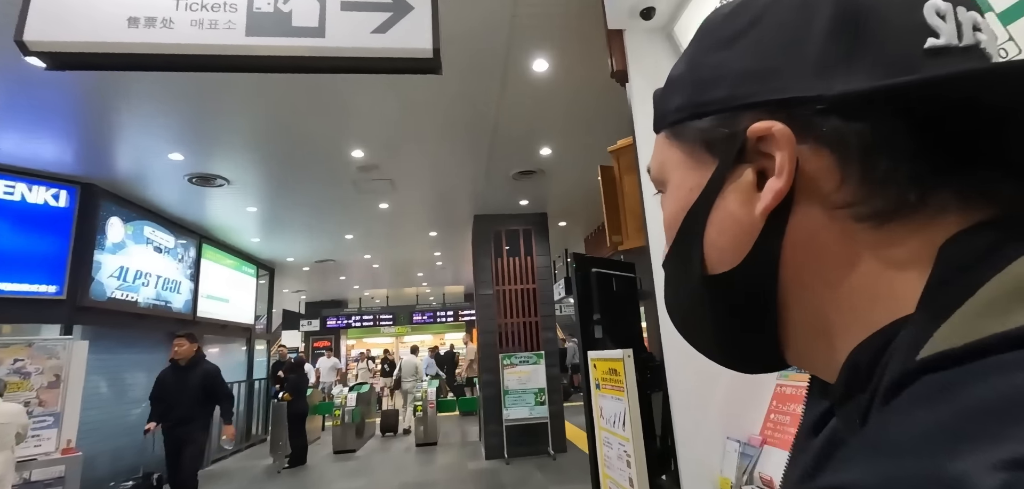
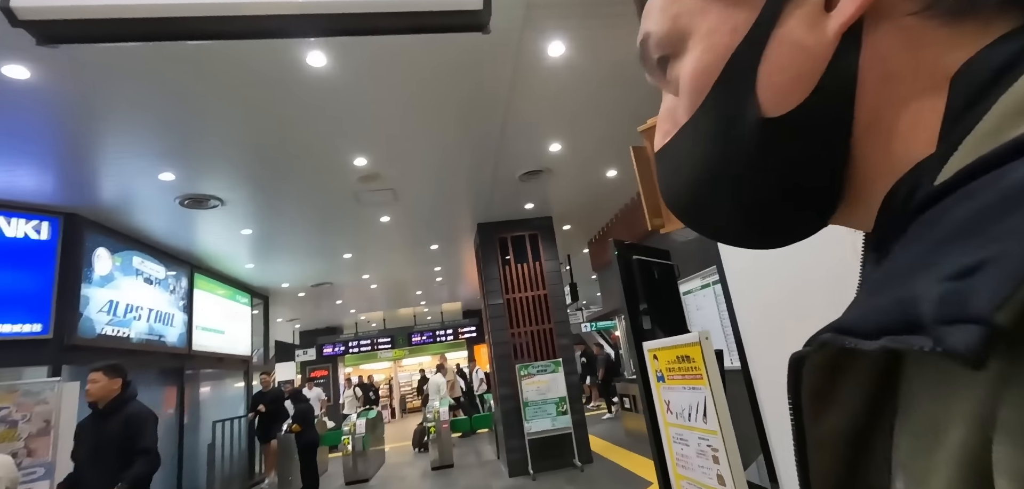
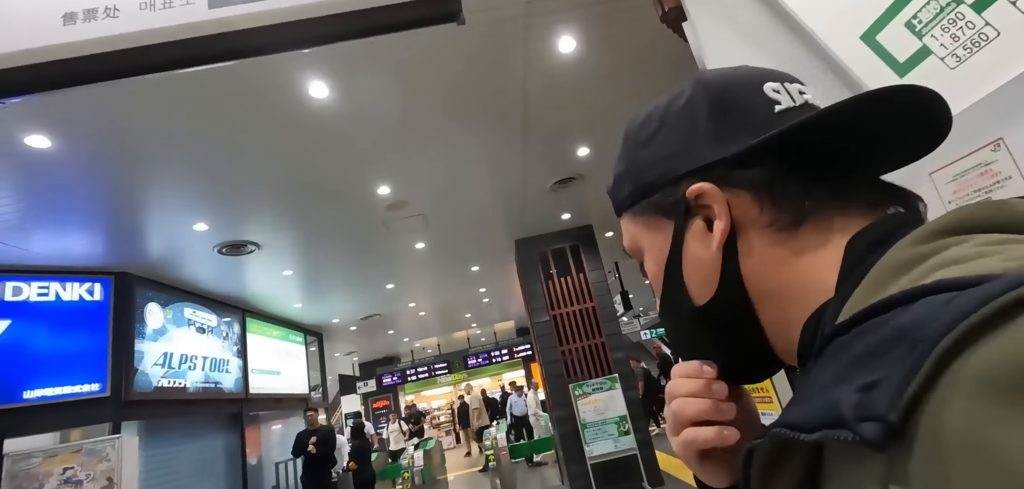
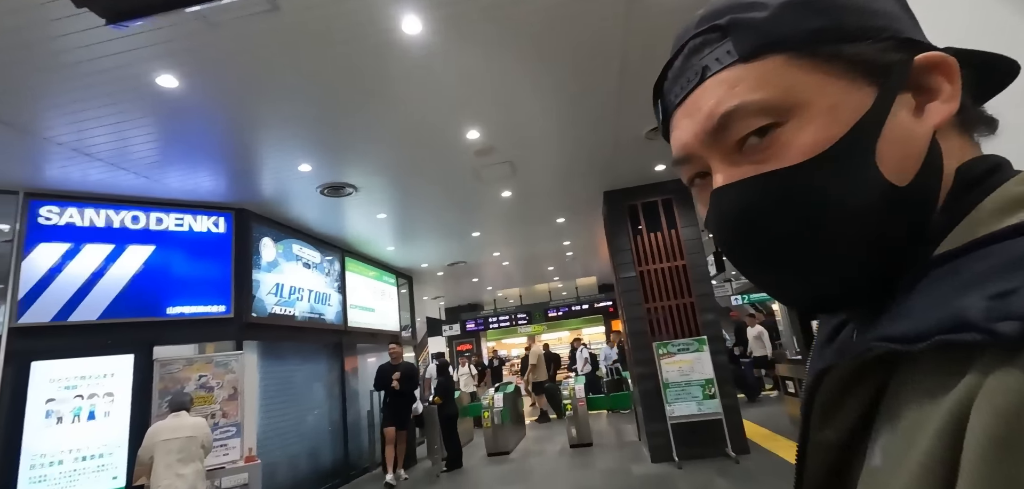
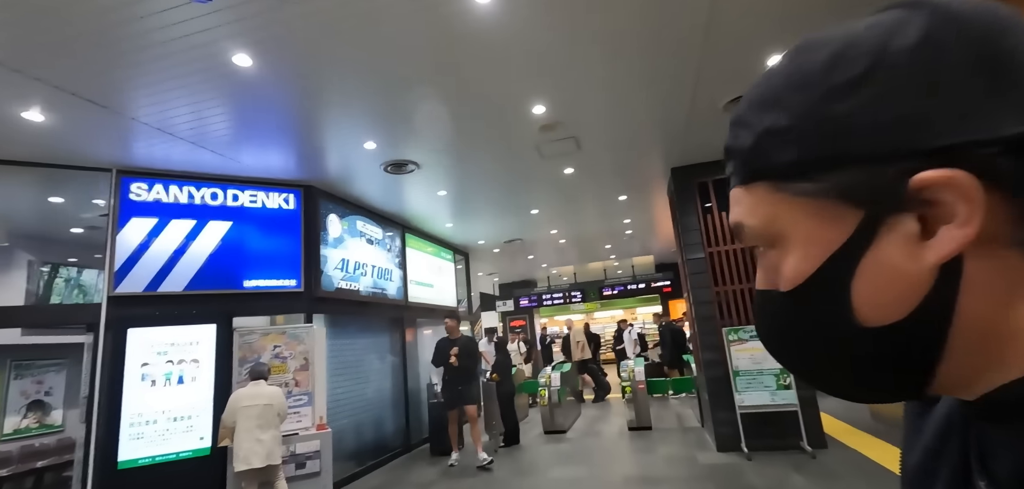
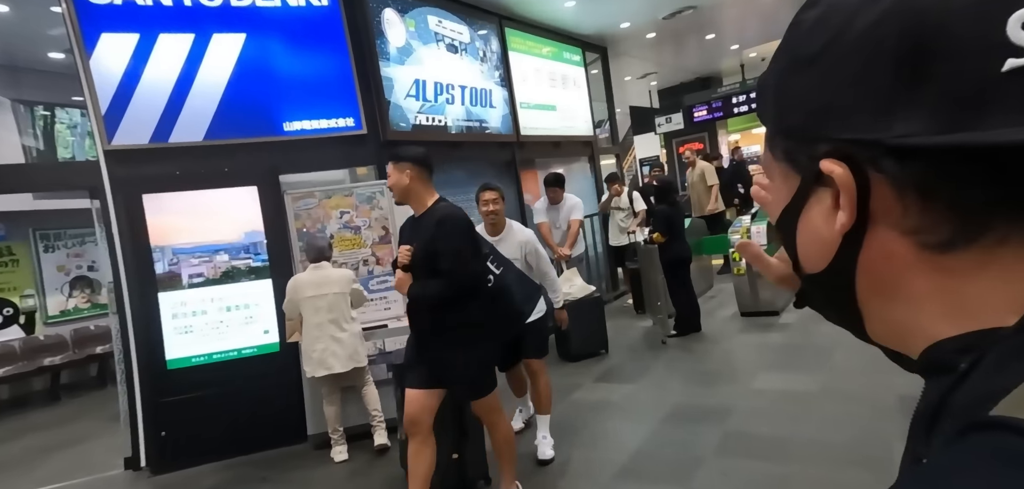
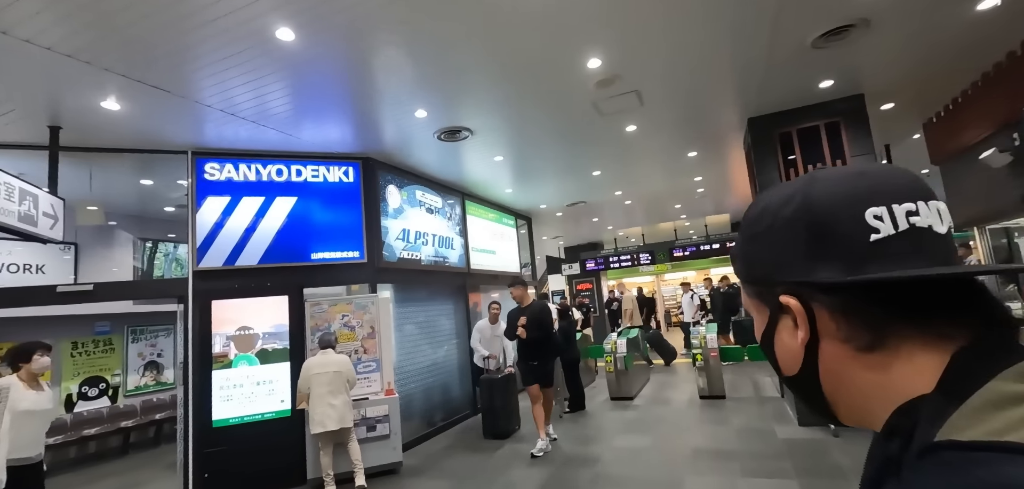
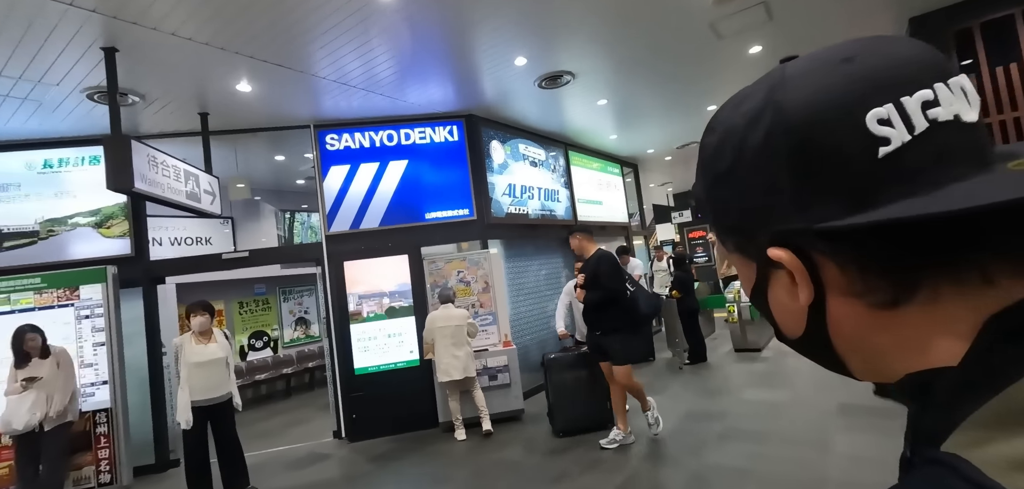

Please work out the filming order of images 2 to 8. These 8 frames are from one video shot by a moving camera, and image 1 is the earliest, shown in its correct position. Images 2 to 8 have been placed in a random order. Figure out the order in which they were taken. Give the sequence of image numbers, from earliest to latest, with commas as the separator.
2, 3, 4, 5, 7, 8, 6
